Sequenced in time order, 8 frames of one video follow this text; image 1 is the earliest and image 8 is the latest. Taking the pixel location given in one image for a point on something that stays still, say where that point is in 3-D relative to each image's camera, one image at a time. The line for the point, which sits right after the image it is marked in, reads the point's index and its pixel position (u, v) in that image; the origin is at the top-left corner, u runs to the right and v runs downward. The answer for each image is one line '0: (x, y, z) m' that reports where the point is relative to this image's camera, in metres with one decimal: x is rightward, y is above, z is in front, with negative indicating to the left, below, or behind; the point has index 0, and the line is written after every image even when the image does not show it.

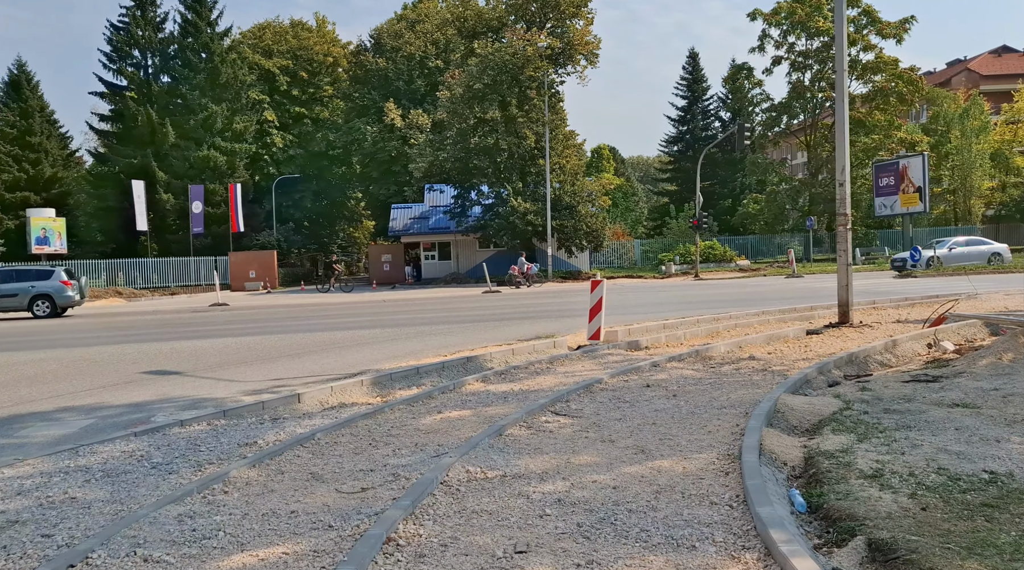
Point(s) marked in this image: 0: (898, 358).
0: (+4.6, -0.9, +11.9) m
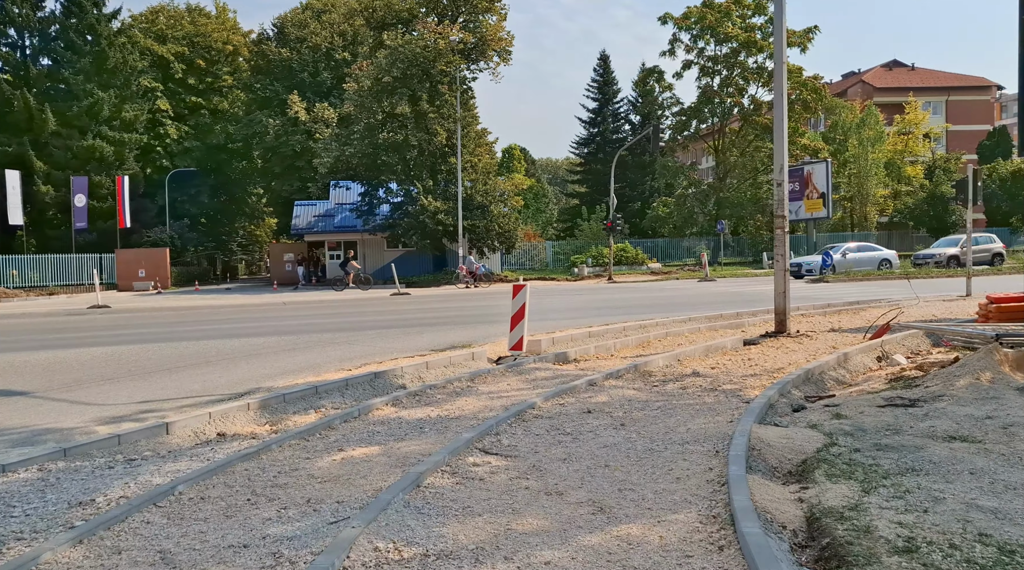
0: (+3.7, -1.0, +10.8) m
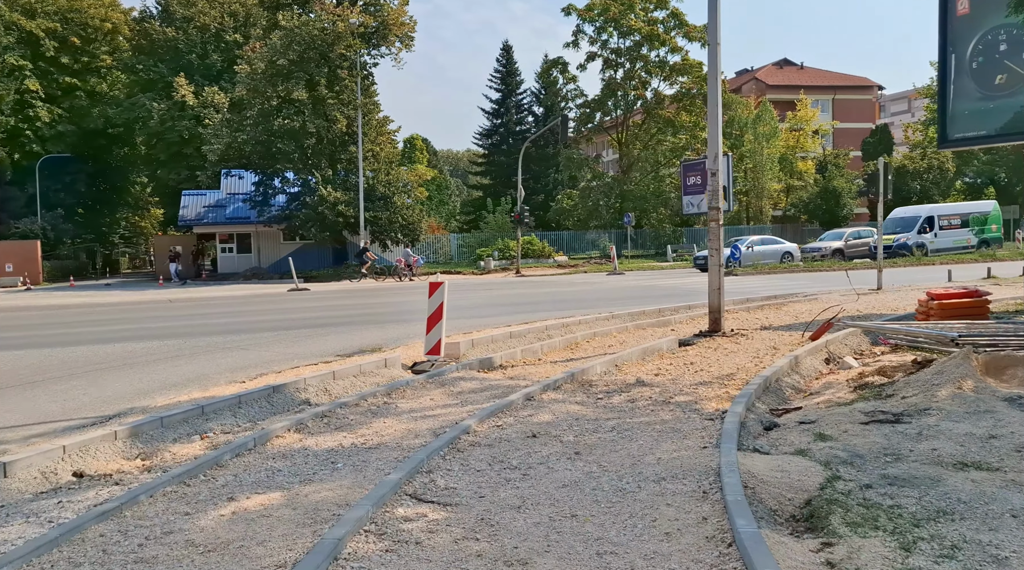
0: (+2.9, -0.9, +9.9) m
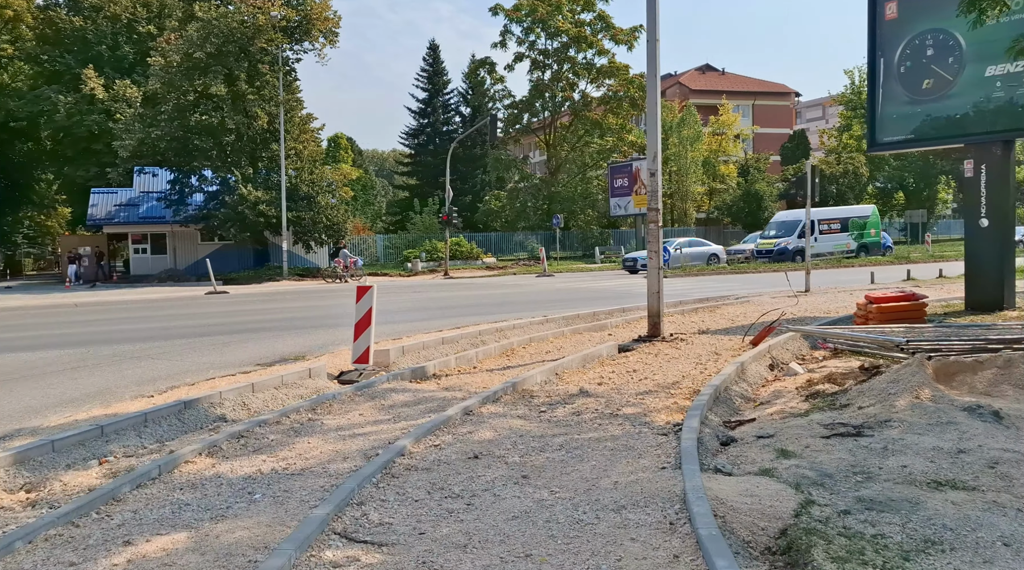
0: (+2.3, -1.0, +9.5) m
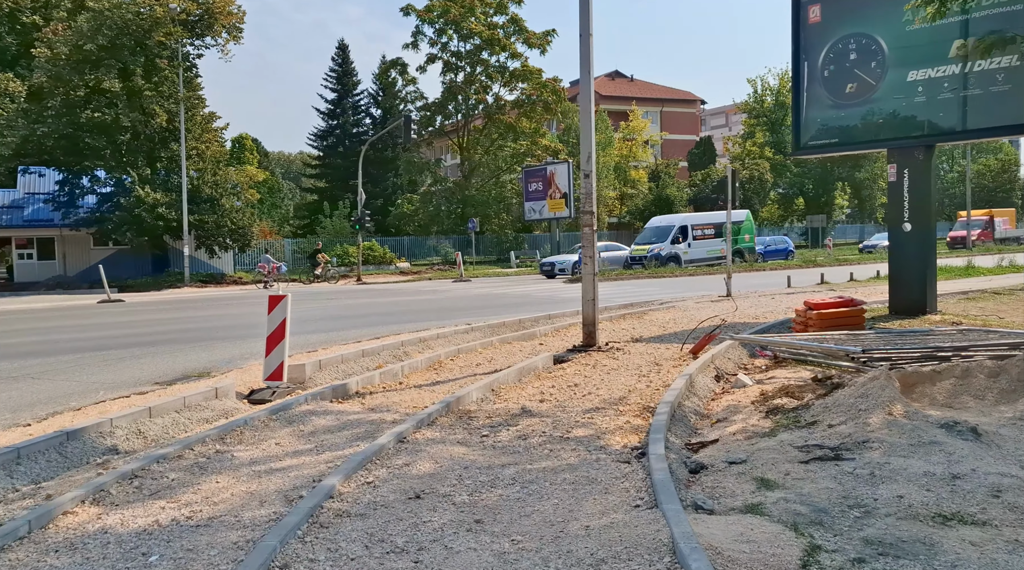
0: (+1.7, -1.0, +8.8) m
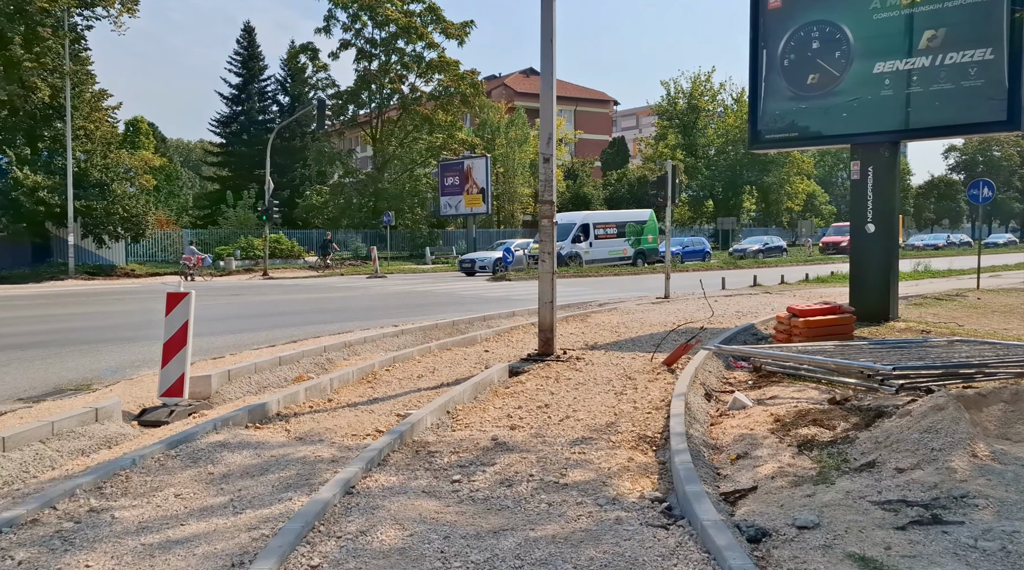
0: (+1.4, -1.1, +7.3) m
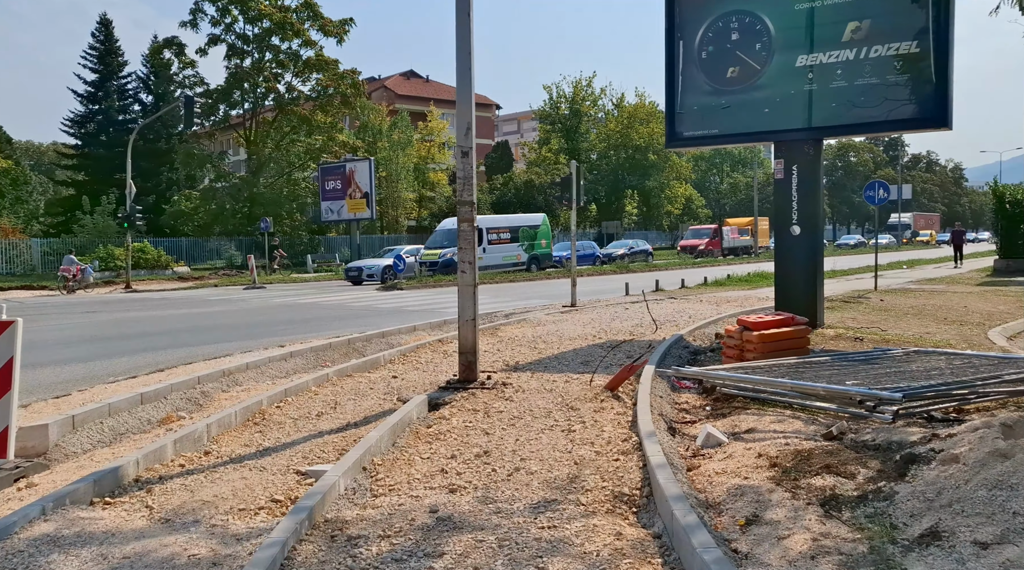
0: (+1.1, -1.1, +5.9) m
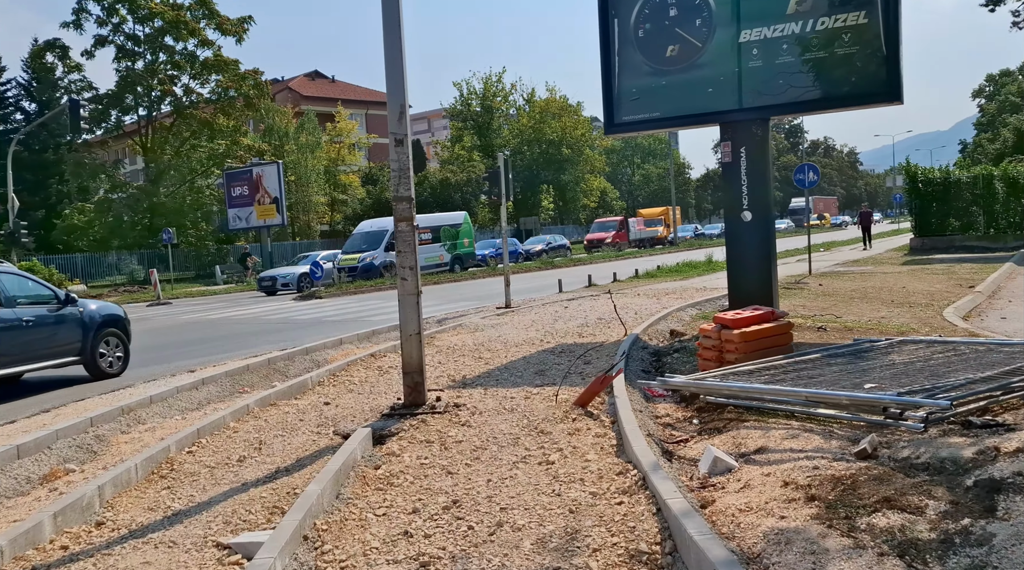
0: (+1.0, -1.1, +4.8) m
